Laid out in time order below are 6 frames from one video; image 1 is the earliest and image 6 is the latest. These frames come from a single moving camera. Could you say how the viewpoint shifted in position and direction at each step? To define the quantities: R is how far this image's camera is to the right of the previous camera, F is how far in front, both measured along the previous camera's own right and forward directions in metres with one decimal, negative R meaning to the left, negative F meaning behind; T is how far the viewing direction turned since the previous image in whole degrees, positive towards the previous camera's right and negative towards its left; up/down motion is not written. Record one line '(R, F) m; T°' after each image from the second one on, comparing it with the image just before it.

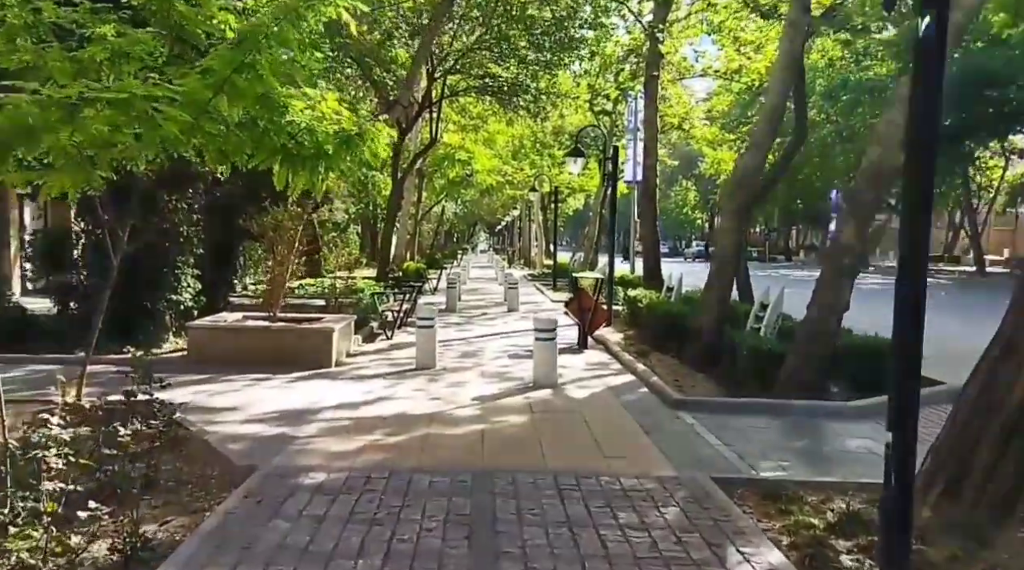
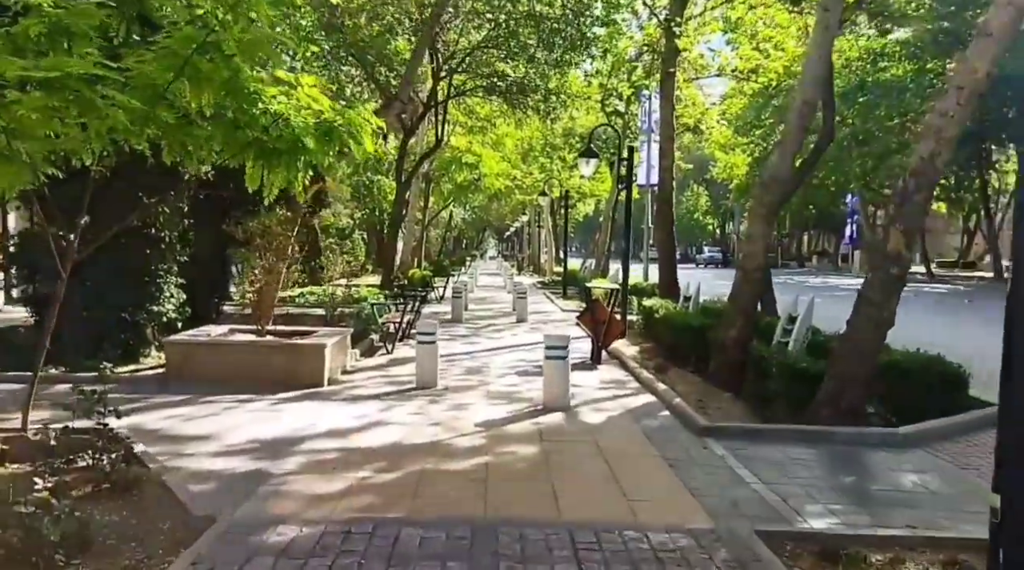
(0.0, +0.9) m; -1°
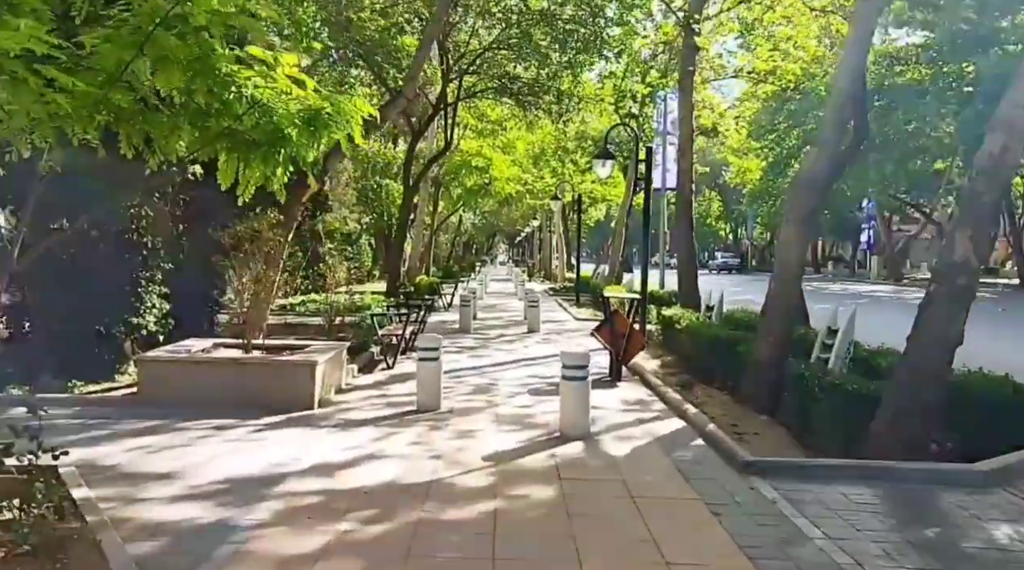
(0.0, +1.1) m; -1°
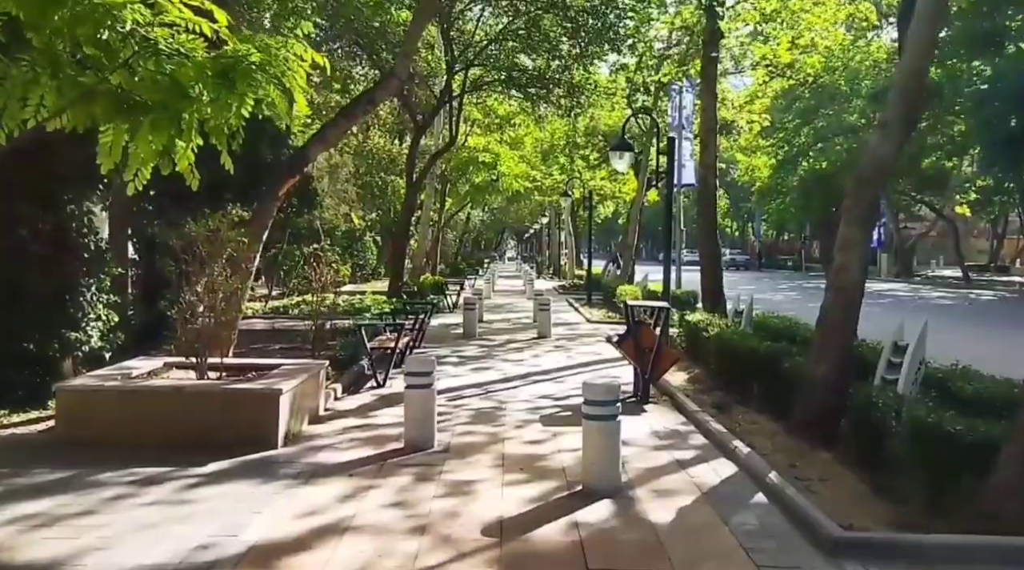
(0.0, +1.8) m; -1°
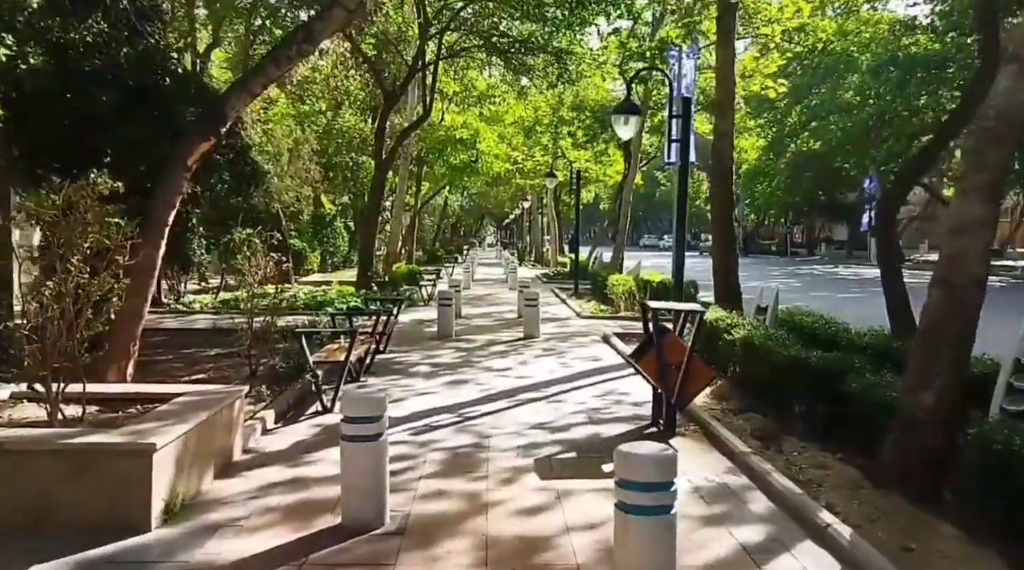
(0.0, +2.5) m; +1°
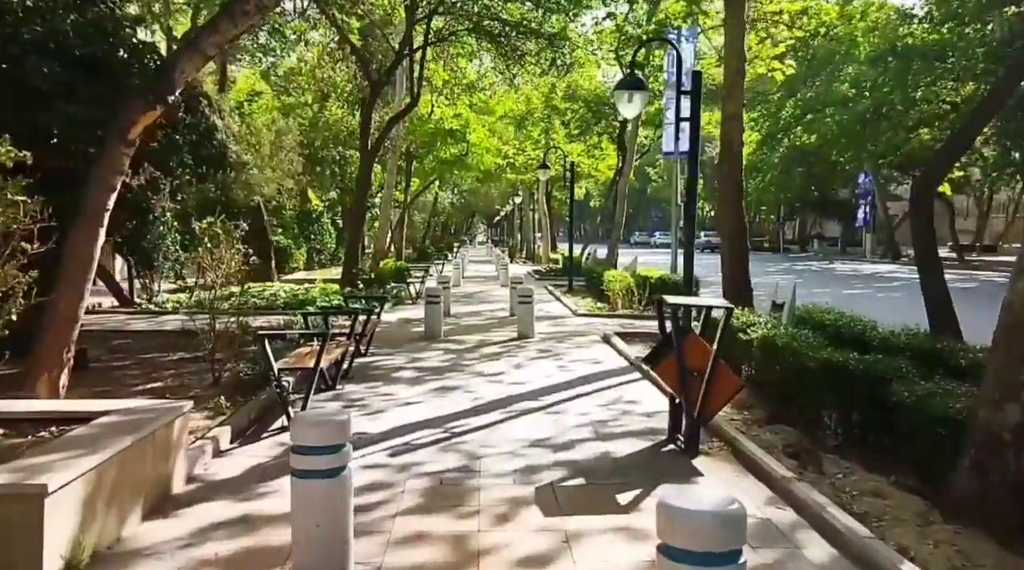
(0.0, +1.2) m; +1°
